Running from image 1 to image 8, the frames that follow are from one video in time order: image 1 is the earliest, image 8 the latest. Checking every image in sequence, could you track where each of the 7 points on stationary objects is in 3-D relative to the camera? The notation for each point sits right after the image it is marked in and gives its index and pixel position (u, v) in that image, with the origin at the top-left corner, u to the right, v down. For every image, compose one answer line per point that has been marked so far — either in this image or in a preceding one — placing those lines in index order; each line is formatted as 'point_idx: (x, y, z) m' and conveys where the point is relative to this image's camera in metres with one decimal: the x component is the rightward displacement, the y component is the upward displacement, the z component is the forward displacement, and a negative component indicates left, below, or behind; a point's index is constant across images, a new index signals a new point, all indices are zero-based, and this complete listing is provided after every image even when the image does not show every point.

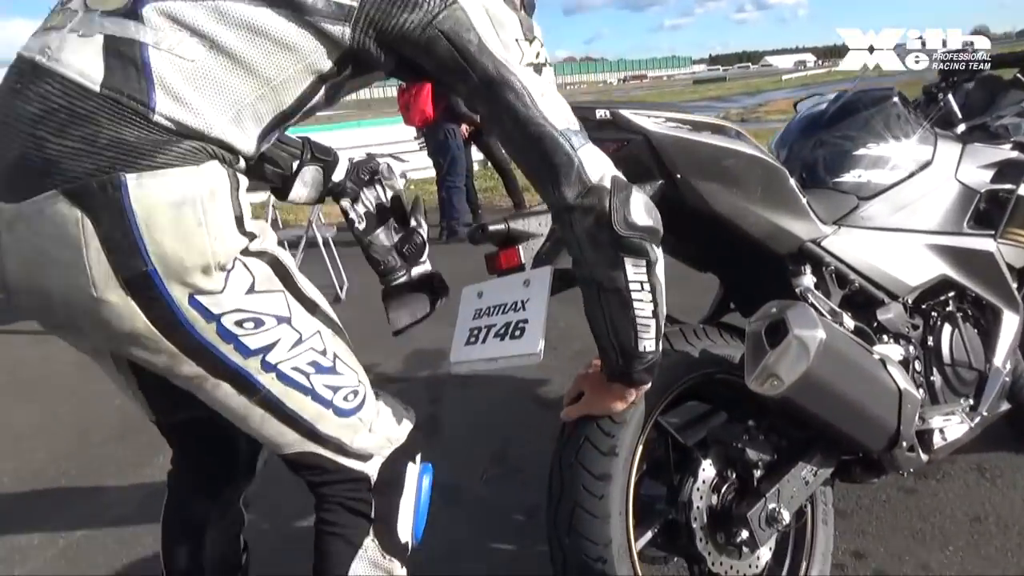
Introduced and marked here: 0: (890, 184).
0: (+1.1, +0.3, +2.7) m
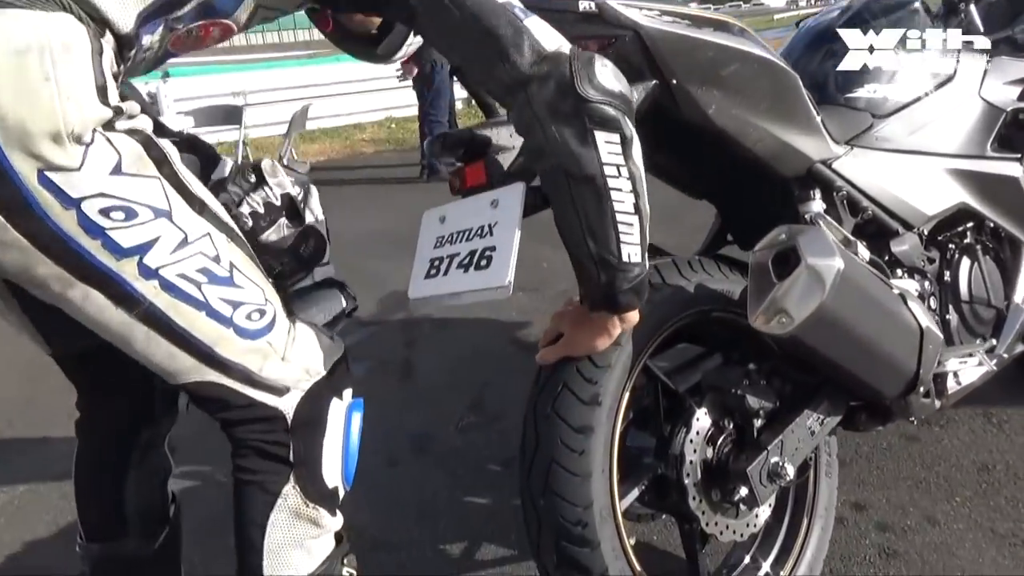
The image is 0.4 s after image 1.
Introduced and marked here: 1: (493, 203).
0: (+1.1, +0.5, +2.4) m
1: (0.0, +0.2, +1.6) m
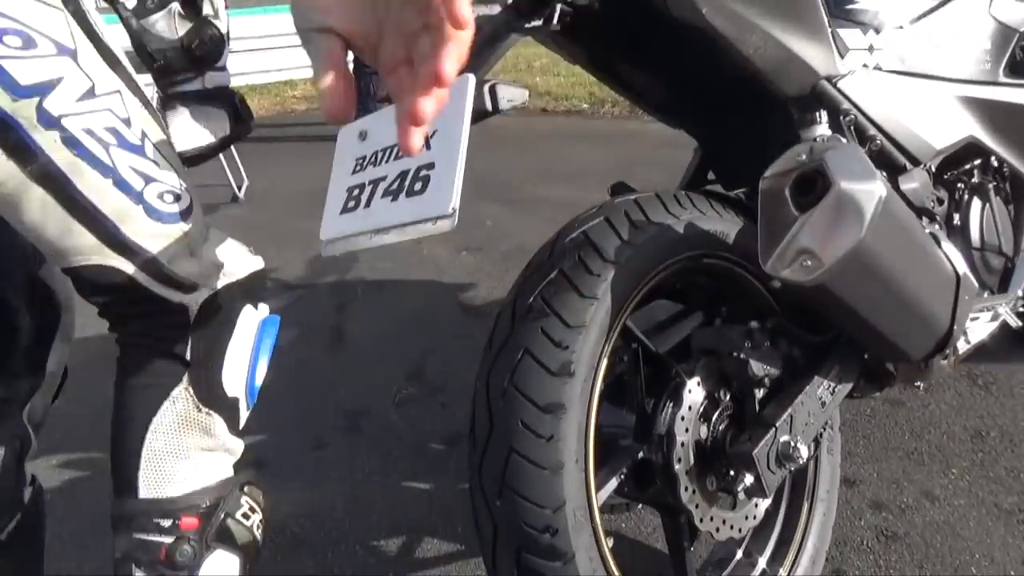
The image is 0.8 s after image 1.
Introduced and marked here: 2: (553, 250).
0: (+0.9, +0.6, +2.1) m
1: (-0.1, +0.2, +1.2) m
2: (+0.1, +0.1, +1.4) m
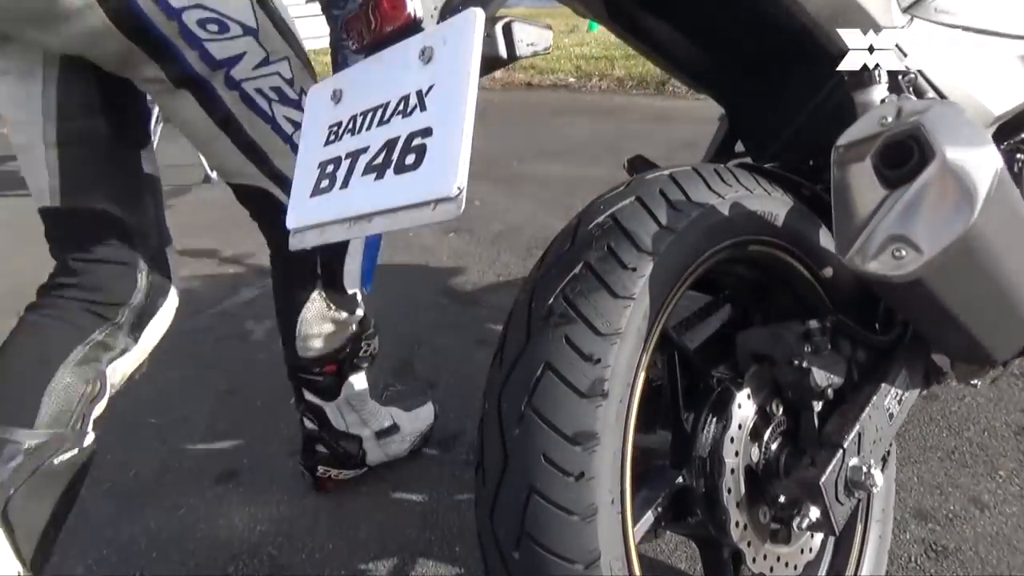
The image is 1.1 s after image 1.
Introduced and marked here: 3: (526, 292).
0: (+0.9, +0.7, +1.8) m
1: (-0.1, +0.2, +0.9) m
2: (+0.1, +0.1, +1.1) m
3: (0.0, 0.0, +1.1) m
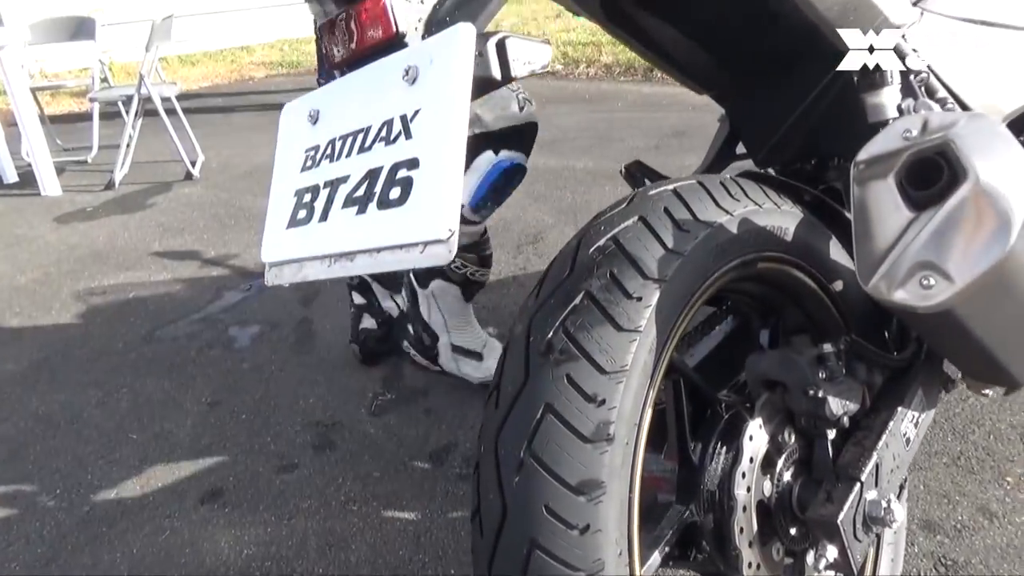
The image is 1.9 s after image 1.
0: (+0.9, +0.7, +1.7) m
1: (-0.1, +0.2, +0.9) m
2: (+0.1, 0.0, +1.0) m
3: (0.0, 0.0, +1.0) m
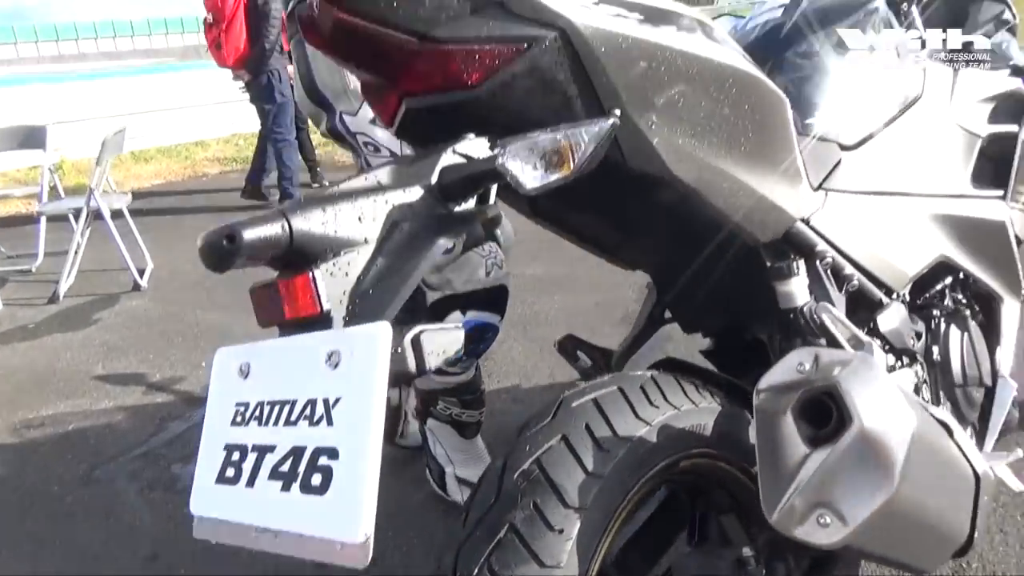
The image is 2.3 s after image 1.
0: (+0.8, +0.3, +1.8) m
1: (-0.2, -0.1, +0.9) m
2: (0.0, -0.2, +1.1) m
3: (-0.1, -0.3, +1.0) m
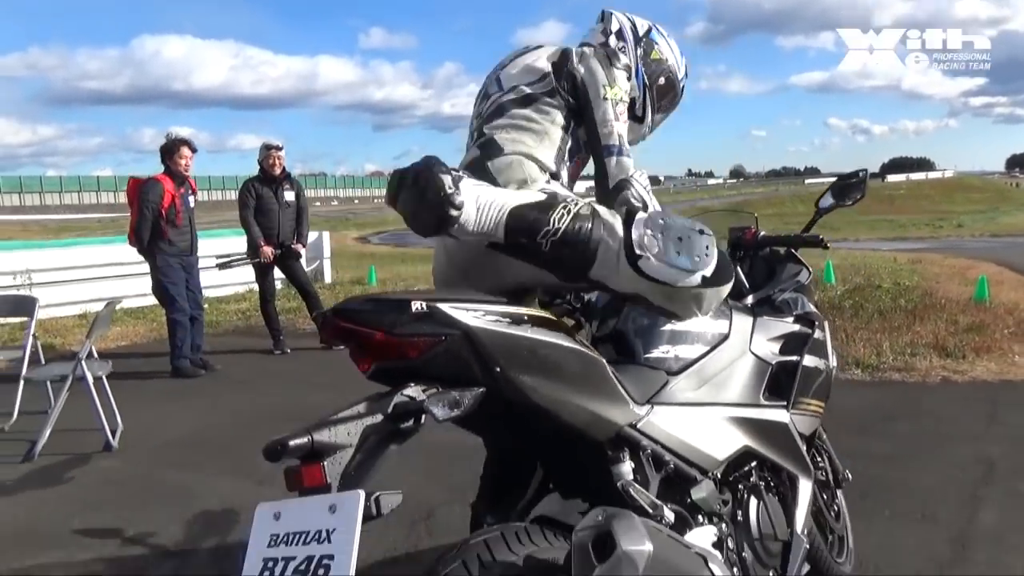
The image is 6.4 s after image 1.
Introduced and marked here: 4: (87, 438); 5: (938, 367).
0: (+0.6, -0.2, +2.7) m
1: (-0.3, -0.4, +1.7) m
2: (-0.2, -0.6, +1.8) m
3: (-0.2, -0.7, +1.7) m
4: (-3.2, -1.1, +6.6) m
5: (+3.8, -0.7, +8.1) m
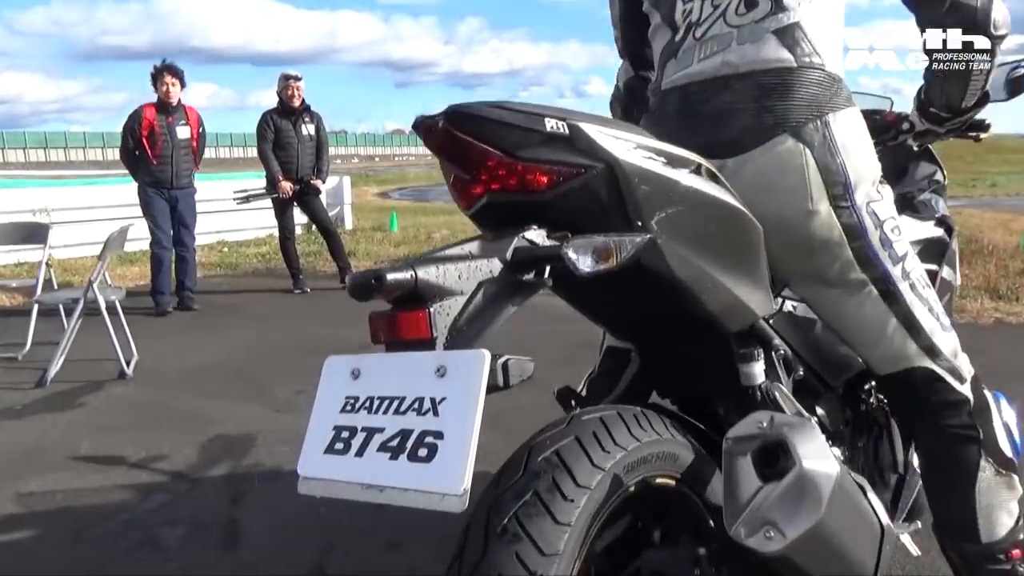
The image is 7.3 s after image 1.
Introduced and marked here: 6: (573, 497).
0: (+0.8, +0.1, +2.2) m
1: (-0.1, -0.1, +1.2) m
2: (0.0, -0.3, +1.4) m
3: (0.0, -0.4, +1.3) m
4: (-2.9, -0.6, +6.3) m
5: (+4.2, -0.2, +7.6) m
6: (+0.1, -0.3, +1.3) m
